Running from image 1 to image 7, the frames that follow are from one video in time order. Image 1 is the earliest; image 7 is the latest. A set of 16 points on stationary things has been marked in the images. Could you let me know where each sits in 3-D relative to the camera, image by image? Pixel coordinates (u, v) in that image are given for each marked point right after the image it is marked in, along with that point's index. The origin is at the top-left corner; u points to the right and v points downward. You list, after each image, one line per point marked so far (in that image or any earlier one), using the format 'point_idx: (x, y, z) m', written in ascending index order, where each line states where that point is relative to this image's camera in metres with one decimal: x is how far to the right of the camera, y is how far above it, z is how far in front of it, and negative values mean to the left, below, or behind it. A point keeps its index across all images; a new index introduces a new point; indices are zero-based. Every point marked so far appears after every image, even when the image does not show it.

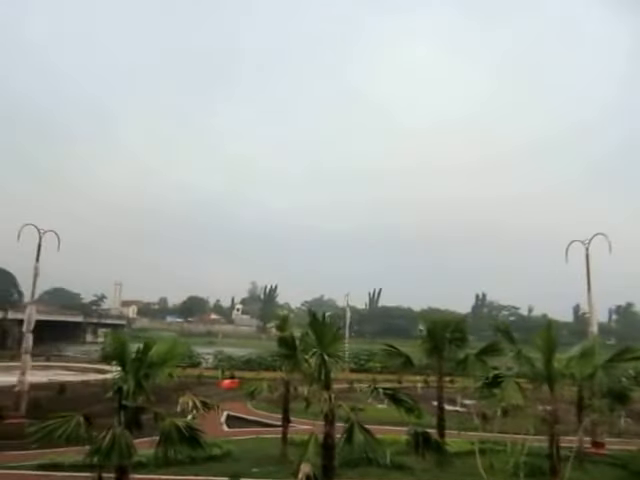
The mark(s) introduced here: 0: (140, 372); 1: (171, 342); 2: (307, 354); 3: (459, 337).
0: (-4.3, -3.2, +11.7) m
1: (-3.7, -2.6, +12.2) m
2: (-0.3, -3.1, +13.2) m
3: (+4.7, -3.3, +16.4) m
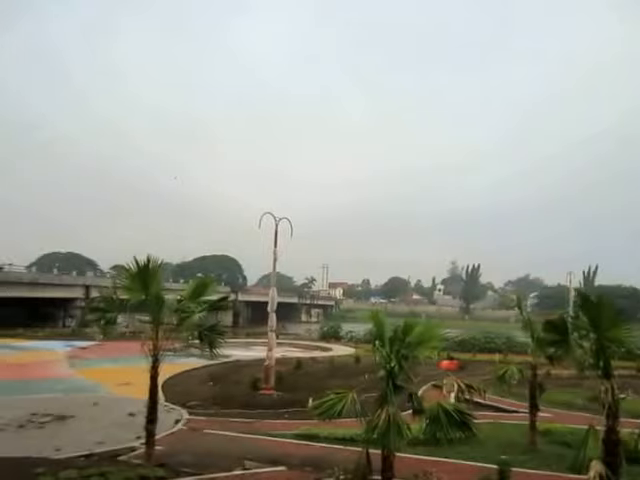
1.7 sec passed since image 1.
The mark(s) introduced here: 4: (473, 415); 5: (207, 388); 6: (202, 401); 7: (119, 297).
0: (+1.9, -2.7, +11.5) m
1: (+2.6, -2.0, +11.8) m
2: (+6.1, -2.3, +11.7) m
3: (+11.9, -2.1, +13.2) m
4: (+3.4, -3.9, +10.8) m
5: (-4.1, -5.4, +17.9) m
6: (-4.0, -5.5, +16.8) m
7: (-5.4, -1.5, +13.2) m
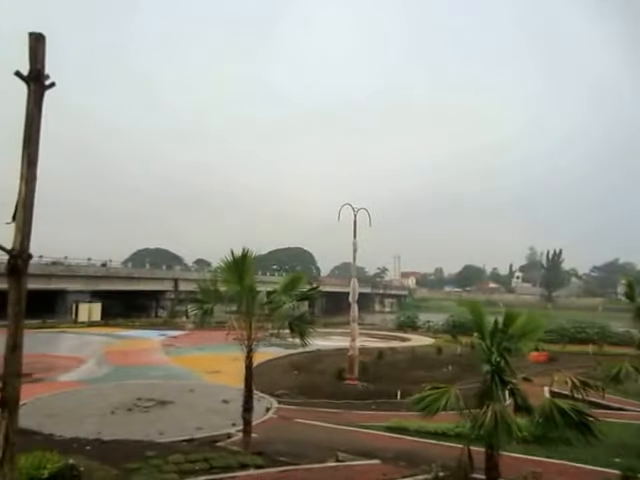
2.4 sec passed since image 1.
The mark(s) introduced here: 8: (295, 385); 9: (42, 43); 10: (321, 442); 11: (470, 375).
0: (+4.1, -2.4, +11.1) m
1: (+4.8, -1.7, +11.3) m
2: (+8.4, -1.9, +10.8) m
3: (+14.3, -1.6, +11.6) m
4: (+5.5, -3.6, +10.2) m
5: (-1.0, -5.1, +18.2) m
6: (-1.1, -5.2, +17.0) m
7: (-2.9, -1.4, +13.6) m
8: (-0.9, -5.2, +17.5) m
9: (-4.0, +2.9, +7.1) m
10: (0.0, -5.8, +13.9) m
11: (+5.5, -5.0, +18.1) m
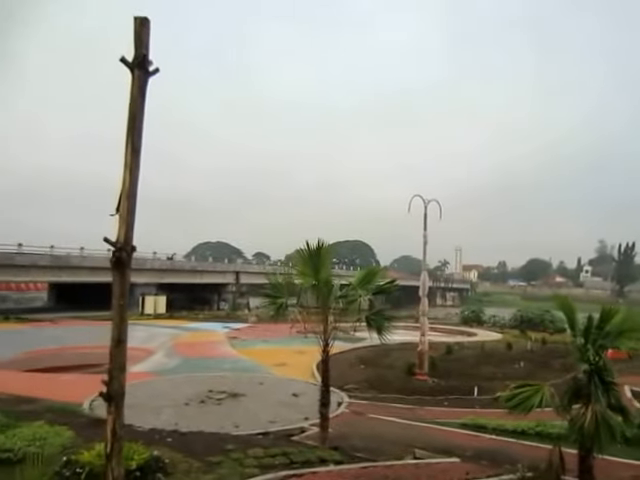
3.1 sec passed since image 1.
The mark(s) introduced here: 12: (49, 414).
0: (+5.9, -2.2, +10.4) m
1: (+6.7, -1.5, +10.5) m
2: (+10.2, -1.7, +9.7) m
3: (+16.1, -1.3, +10.0) m
4: (+7.3, -3.4, +9.4) m
5: (+1.4, -4.8, +17.9) m
6: (+1.3, -4.9, +16.8) m
7: (-0.8, -1.2, +13.4) m
8: (+1.5, -4.9, +17.2) m
9: (-2.5, +3.0, +7.0) m
10: (+2.1, -5.5, +13.6) m
11: (+8.0, -4.7, +17.2) m
12: (-7.6, -4.9, +14.1) m
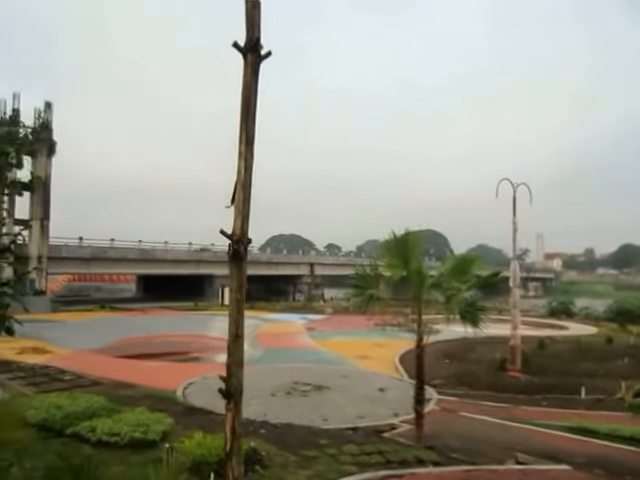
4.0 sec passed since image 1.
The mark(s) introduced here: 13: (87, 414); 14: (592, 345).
0: (+8.0, -1.9, +9.2) m
1: (+8.7, -1.2, +9.2) m
2: (+12.1, -1.4, +8.0) m
3: (+18.1, -1.0, +7.7) m
4: (+9.3, -3.1, +8.1) m
5: (+4.3, -4.4, +17.2) m
6: (+4.1, -4.6, +16.1) m
7: (+1.6, -0.9, +12.9) m
8: (+4.4, -4.5, +16.5) m
9: (-0.8, +3.1, +6.6) m
10: (+4.6, -5.2, +12.9) m
11: (+10.8, -4.2, +15.8) m
12: (-5.1, -4.7, +14.4) m
13: (-6.0, -4.5, +12.6) m
14: (+10.1, -3.9, +18.4) m
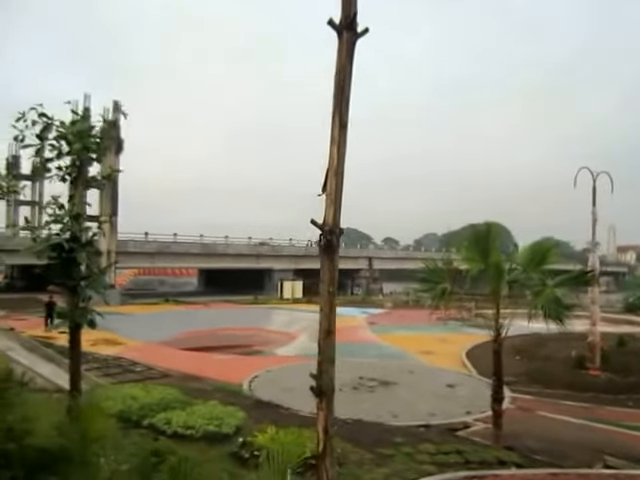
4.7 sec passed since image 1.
0: (+9.5, -1.7, +8.1) m
1: (+10.2, -1.0, +8.0) m
2: (+13.5, -1.1, +6.6) m
3: (+19.4, -0.7, +5.8) m
4: (+10.6, -2.9, +6.9) m
5: (+6.5, -4.1, +16.4) m
6: (+6.2, -4.3, +15.3) m
7: (+3.4, -0.7, +12.4) m
8: (+6.5, -4.2, +15.7) m
9: (+0.4, +3.2, +6.2) m
10: (+6.4, -5.0, +12.1) m
11: (+12.8, -3.9, +14.5) m
12: (-3.1, -4.5, +14.4) m
13: (-4.2, -4.3, +12.7) m
14: (+12.3, -3.6, +17.1) m
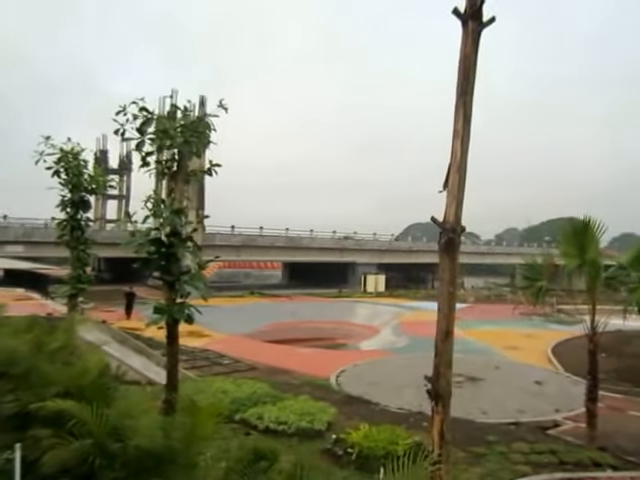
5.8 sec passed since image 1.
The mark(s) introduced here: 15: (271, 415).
0: (+11.3, -1.8, +7.6) m
1: (+12.0, -1.1, +7.4) m
2: (+15.1, -1.3, +5.6) m
3: (+20.8, -0.8, +4.1) m
4: (+12.3, -3.1, +6.3) m
5: (+9.4, -4.0, +16.3) m
6: (+8.9, -4.2, +15.3) m
7: (+5.7, -0.8, +12.5) m
8: (+9.3, -4.1, +15.6) m
9: (+2.0, +2.8, +6.6) m
10: (+8.8, -5.0, +12.1) m
11: (+15.4, -3.8, +13.7) m
12: (-0.4, -4.7, +15.4) m
13: (-1.7, -4.5, +13.9) m
14: (+15.2, -3.3, +16.3) m
15: (-1.1, -4.6, +13.0) m
